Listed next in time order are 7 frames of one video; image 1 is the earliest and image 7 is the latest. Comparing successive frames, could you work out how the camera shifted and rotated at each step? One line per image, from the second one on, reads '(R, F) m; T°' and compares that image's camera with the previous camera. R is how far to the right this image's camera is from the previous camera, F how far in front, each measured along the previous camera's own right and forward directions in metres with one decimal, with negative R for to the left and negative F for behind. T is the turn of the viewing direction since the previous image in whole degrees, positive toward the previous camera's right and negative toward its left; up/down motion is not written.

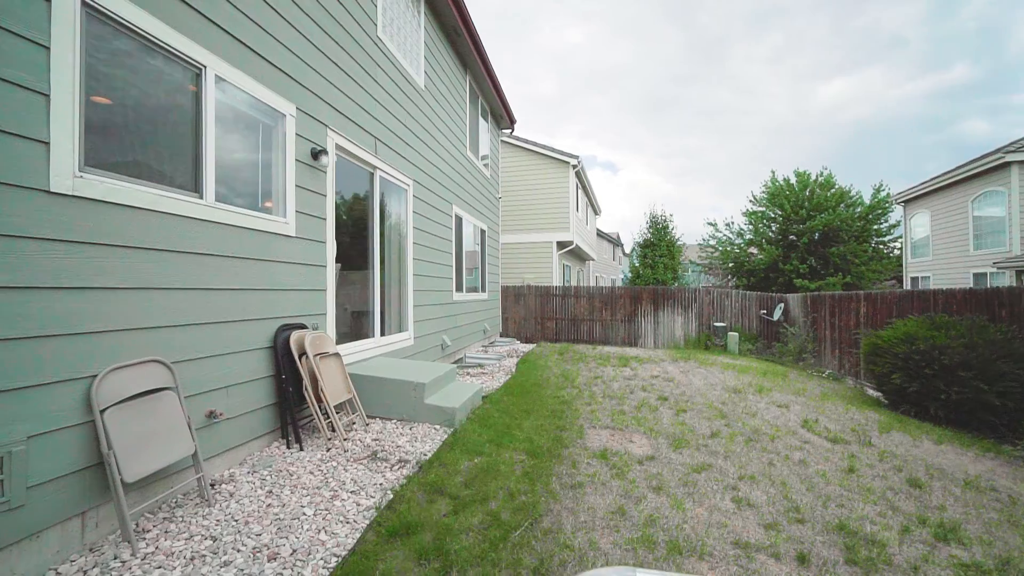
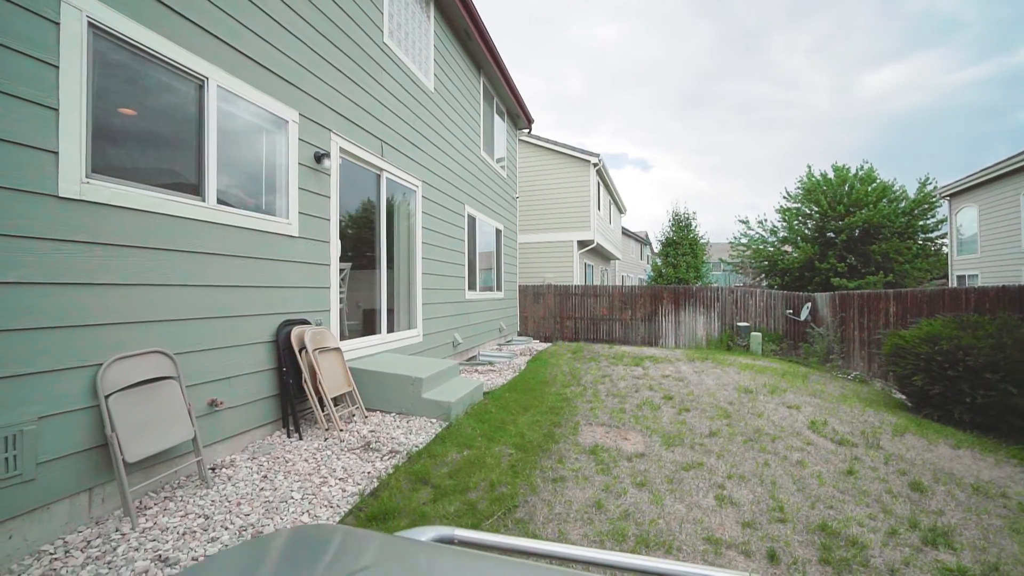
(+0.3, -0.1) m; -4°
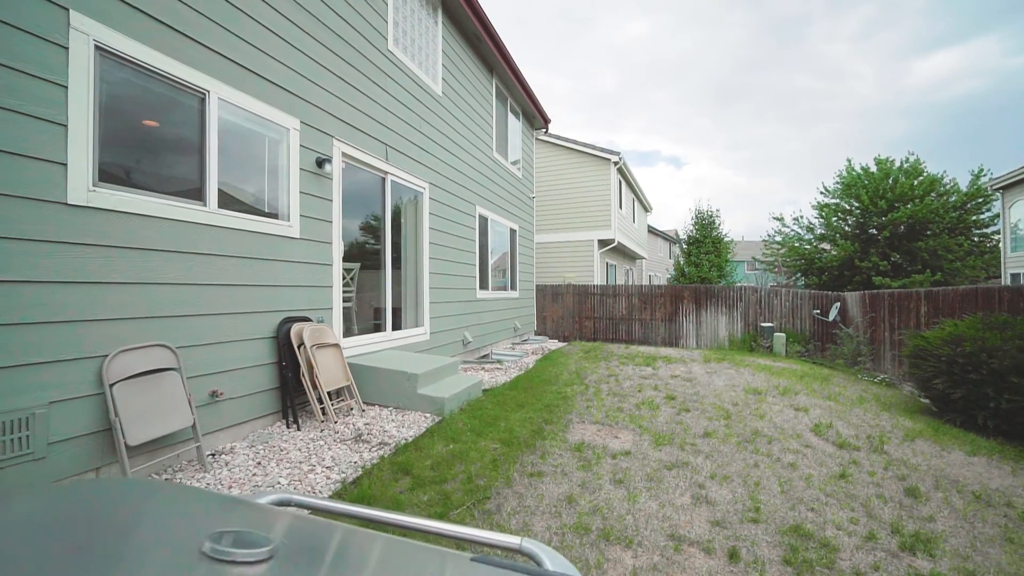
(+0.4, -0.1) m; -4°
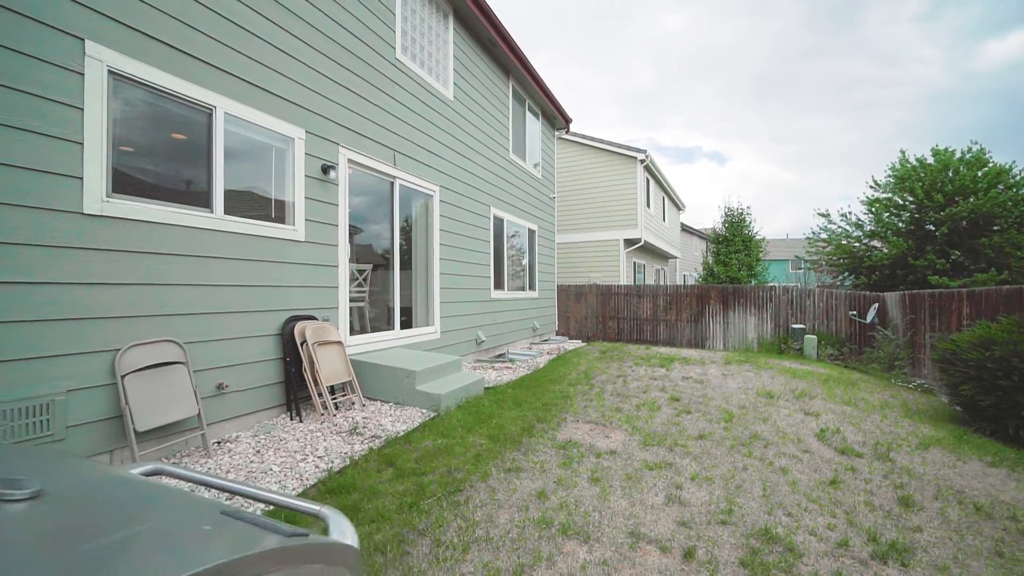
(+0.4, -0.1) m; -5°
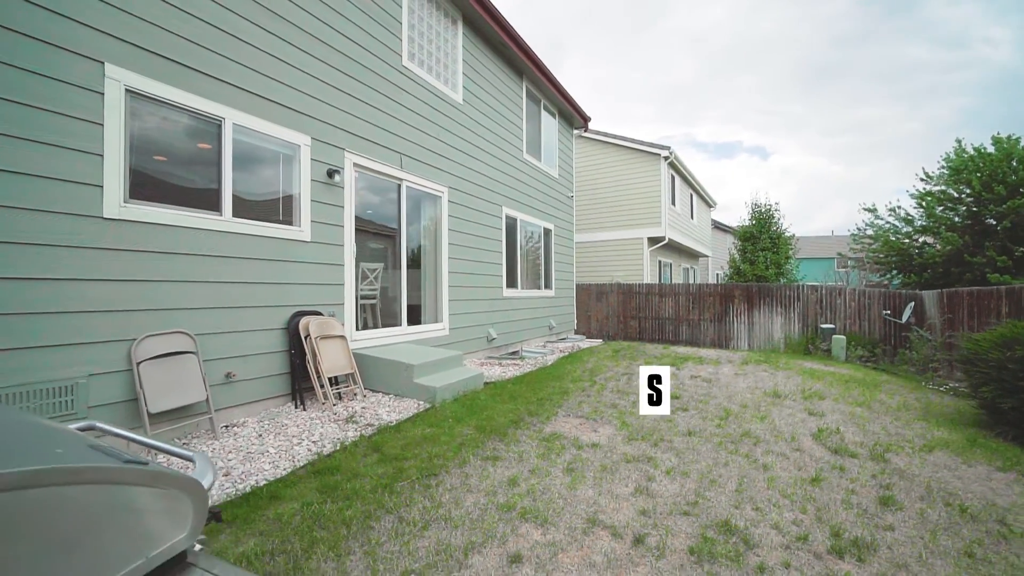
(+0.4, -0.1) m; -5°
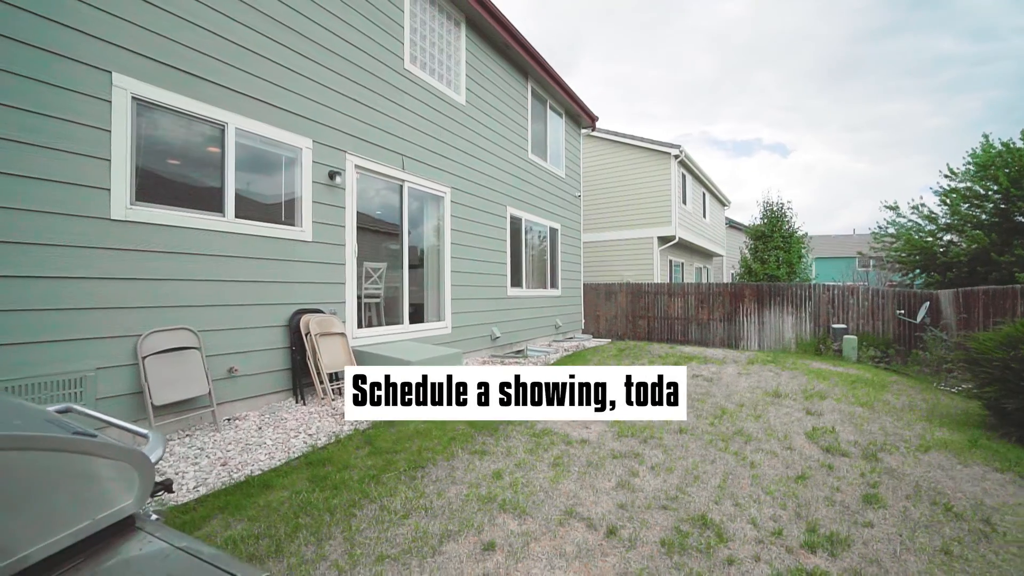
(+0.2, -0.1) m; -2°
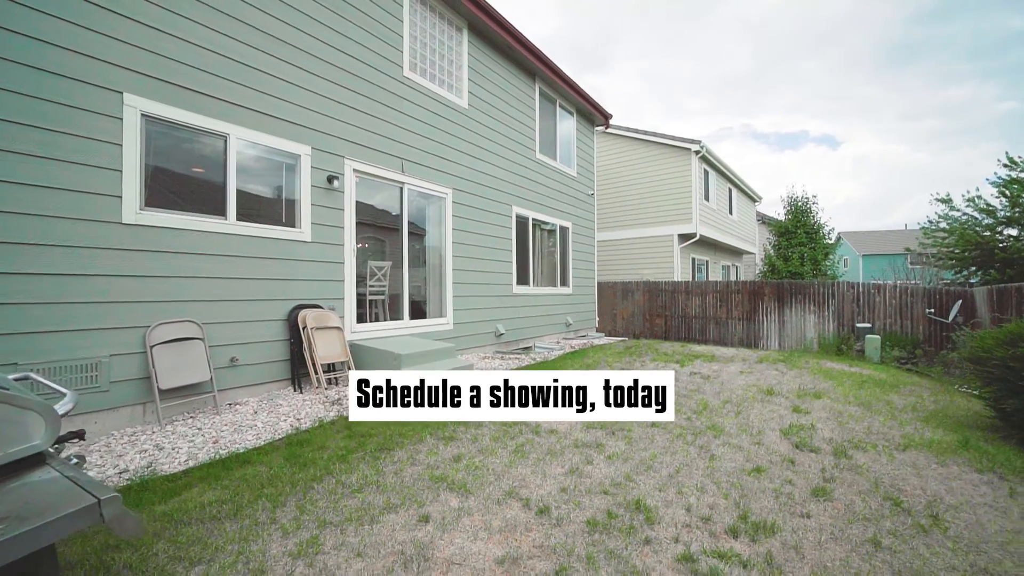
(+0.6, -0.2) m; -5°
